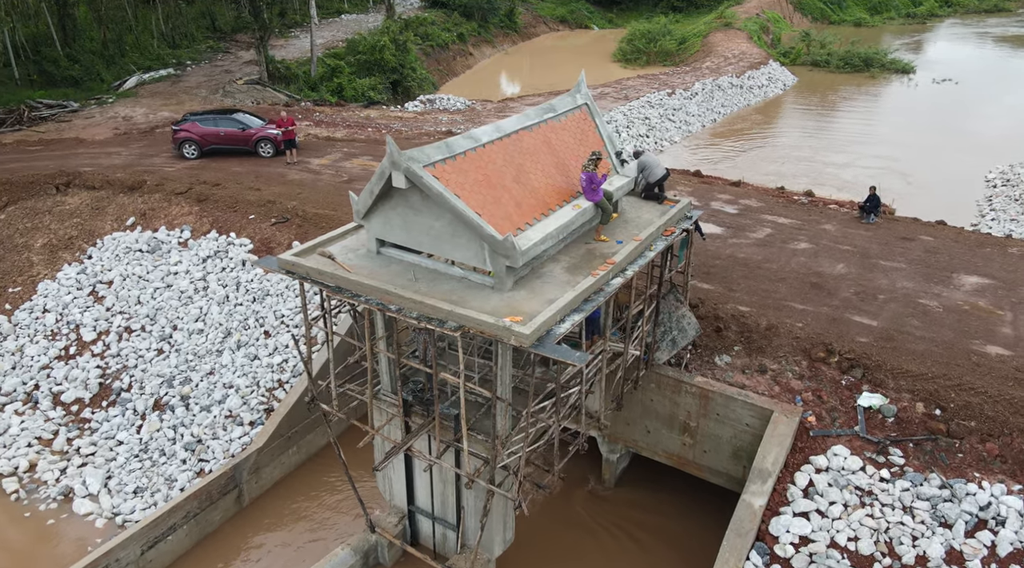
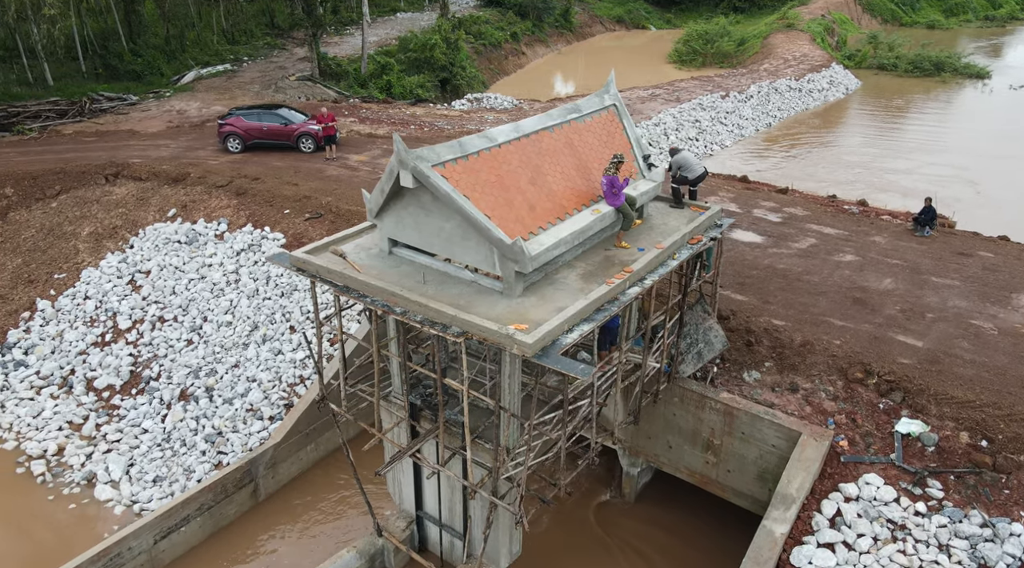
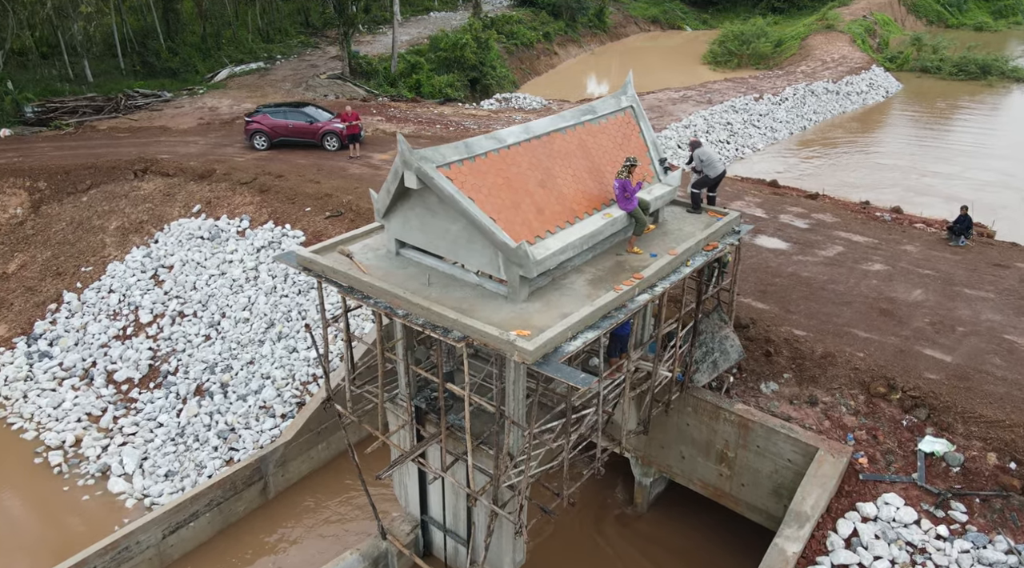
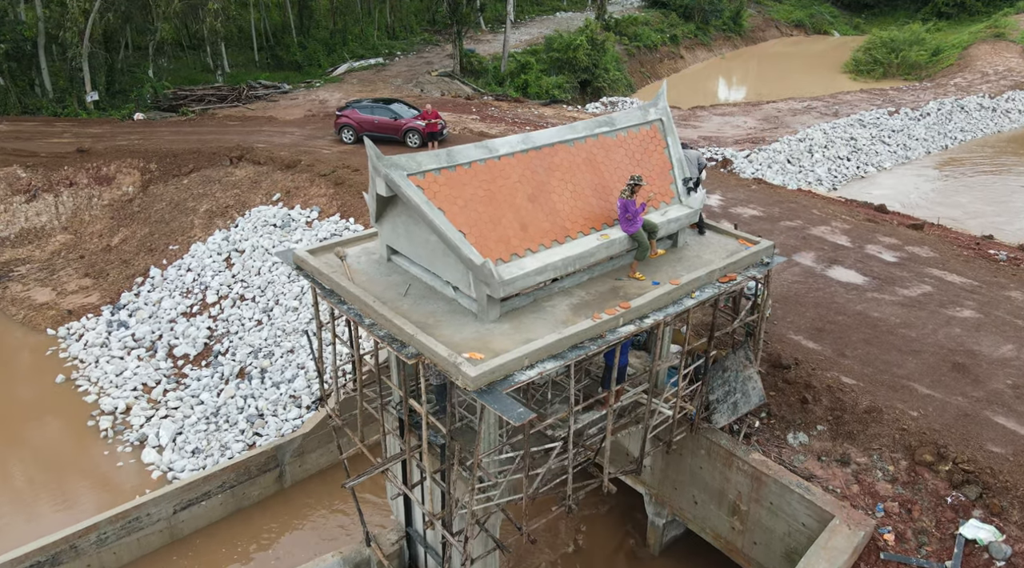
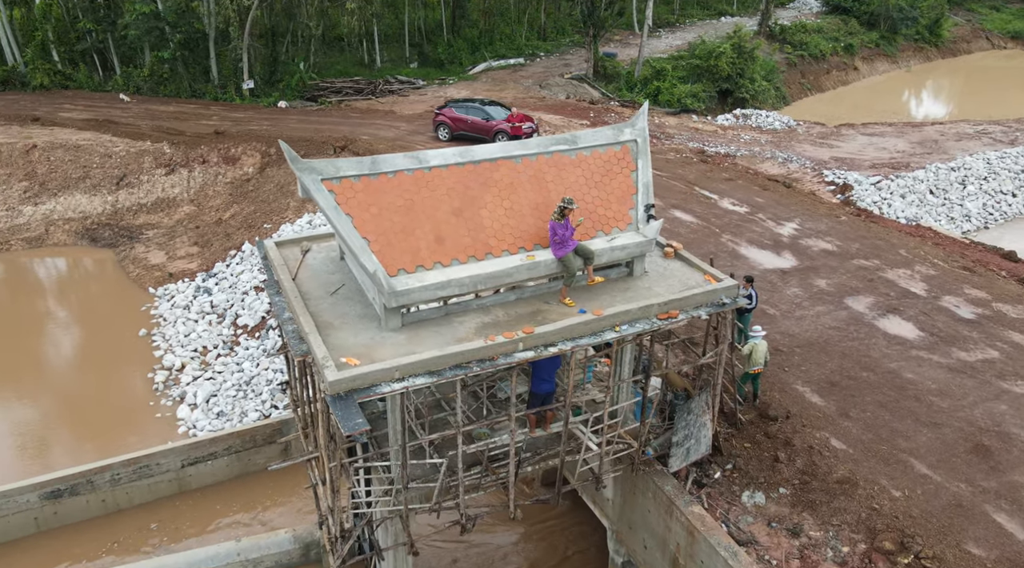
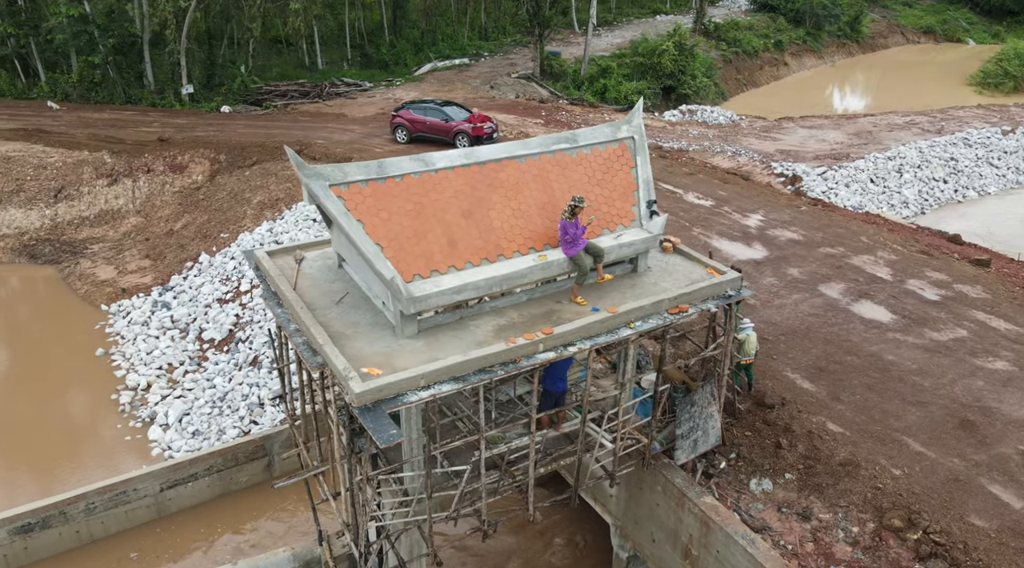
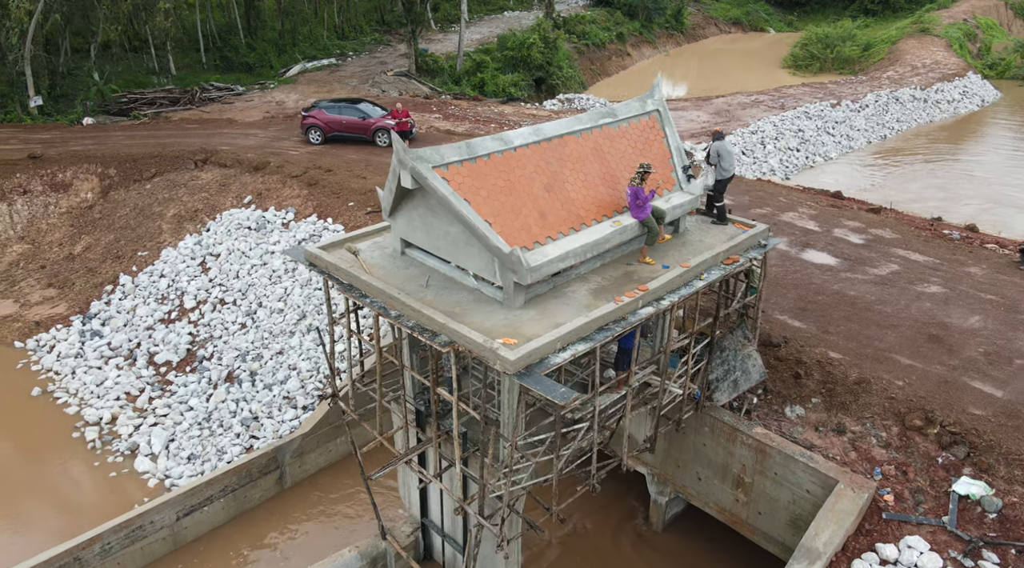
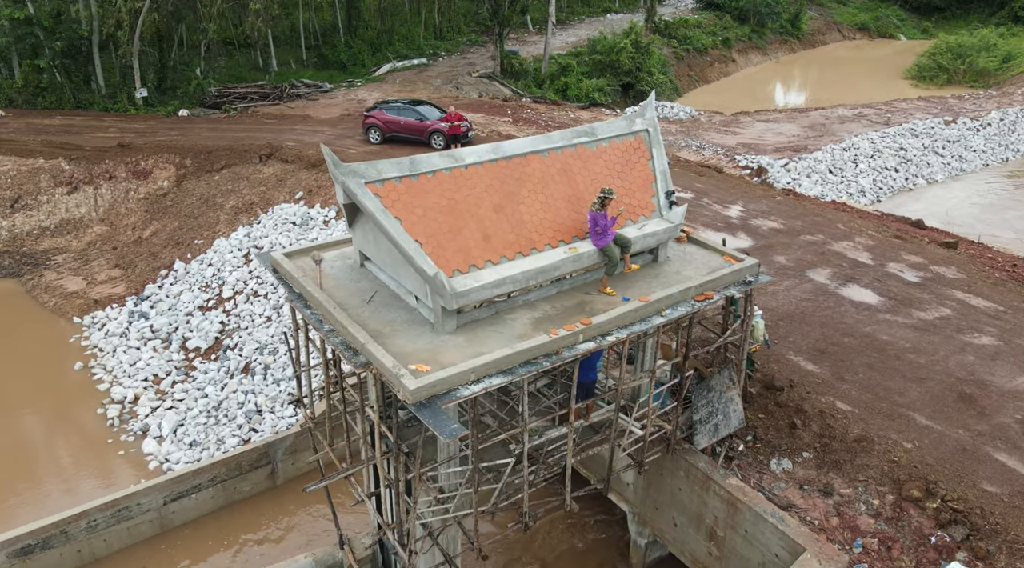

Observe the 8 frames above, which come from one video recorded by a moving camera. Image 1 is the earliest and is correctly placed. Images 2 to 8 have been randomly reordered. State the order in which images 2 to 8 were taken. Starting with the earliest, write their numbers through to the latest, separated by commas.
2, 3, 7, 4, 8, 6, 5
